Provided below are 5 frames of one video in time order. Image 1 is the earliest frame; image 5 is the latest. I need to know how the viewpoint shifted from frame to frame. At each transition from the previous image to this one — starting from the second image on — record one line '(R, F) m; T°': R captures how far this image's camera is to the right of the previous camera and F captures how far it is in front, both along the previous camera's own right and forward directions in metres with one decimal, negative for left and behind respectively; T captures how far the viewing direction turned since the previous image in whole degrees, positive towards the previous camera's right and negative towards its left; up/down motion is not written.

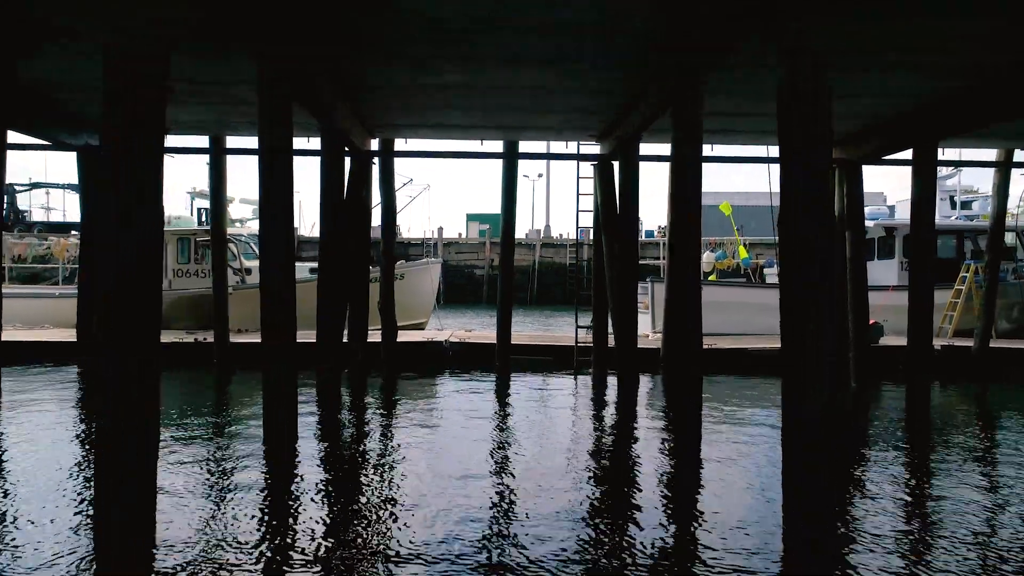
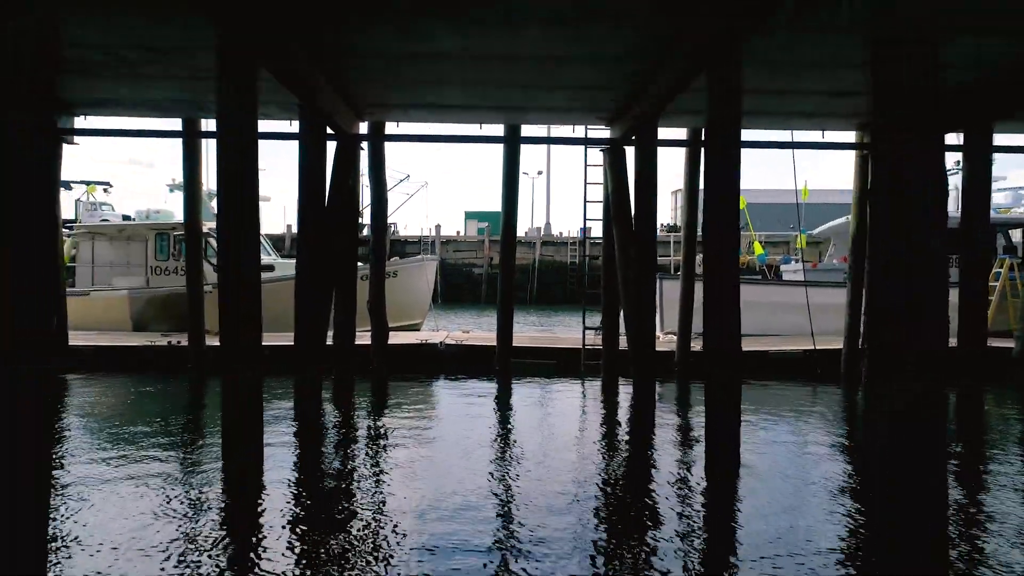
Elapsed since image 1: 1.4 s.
(0.0, +0.7) m; 0°
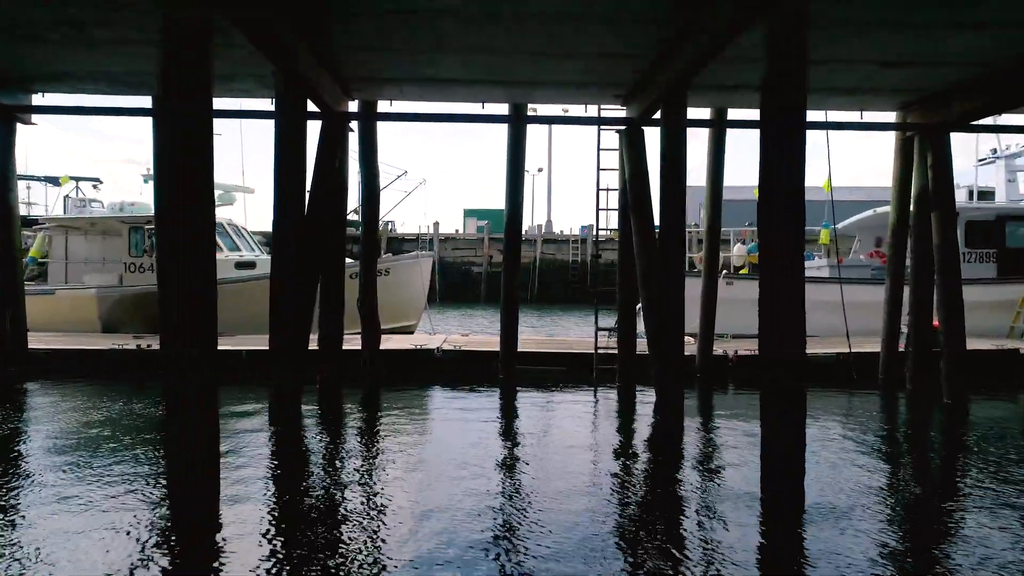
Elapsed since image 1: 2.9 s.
(-0.1, +0.8) m; 0°
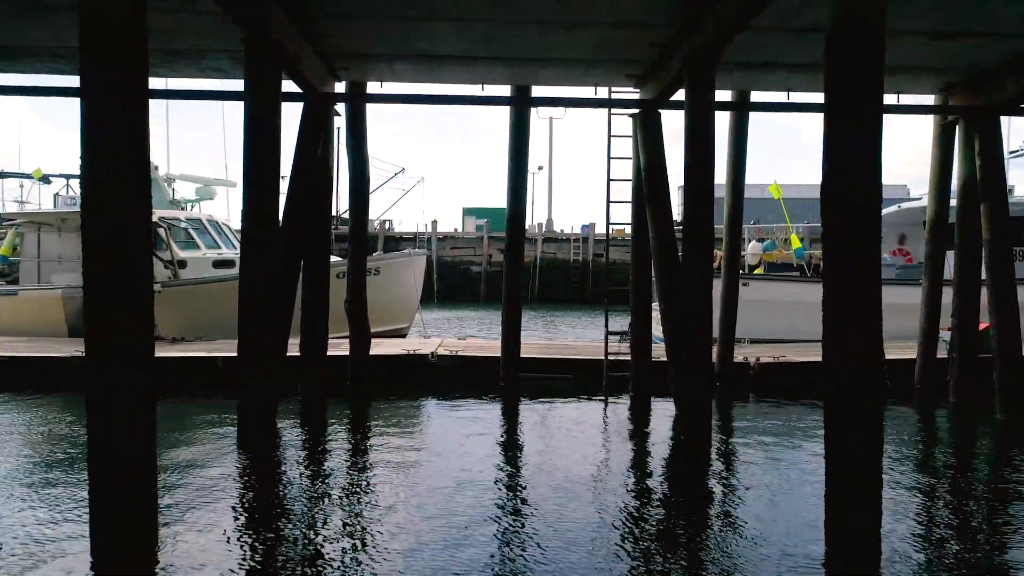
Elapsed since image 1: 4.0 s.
(0.0, +0.6) m; 0°
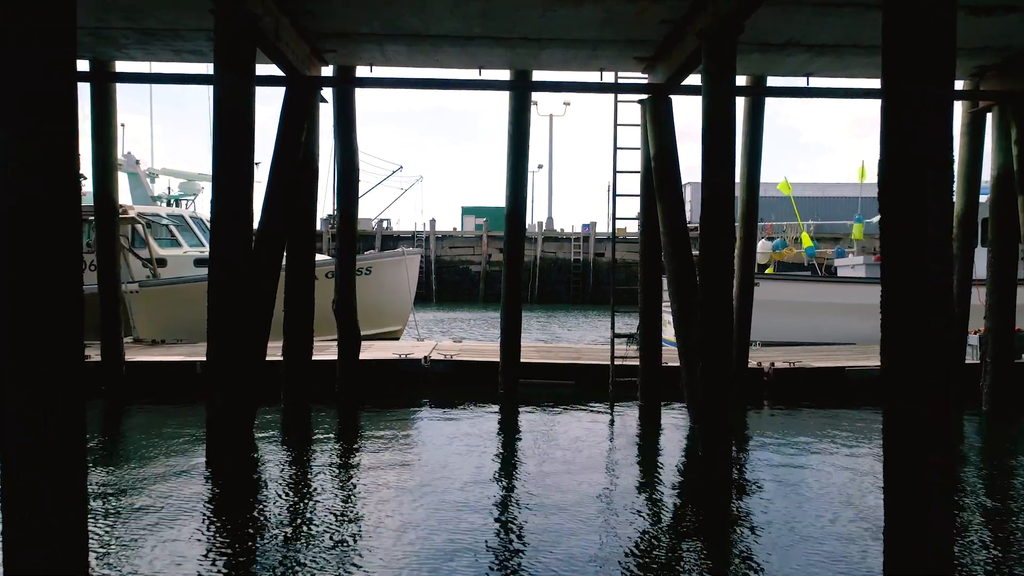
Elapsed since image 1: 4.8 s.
(0.0, +0.4) m; 0°
